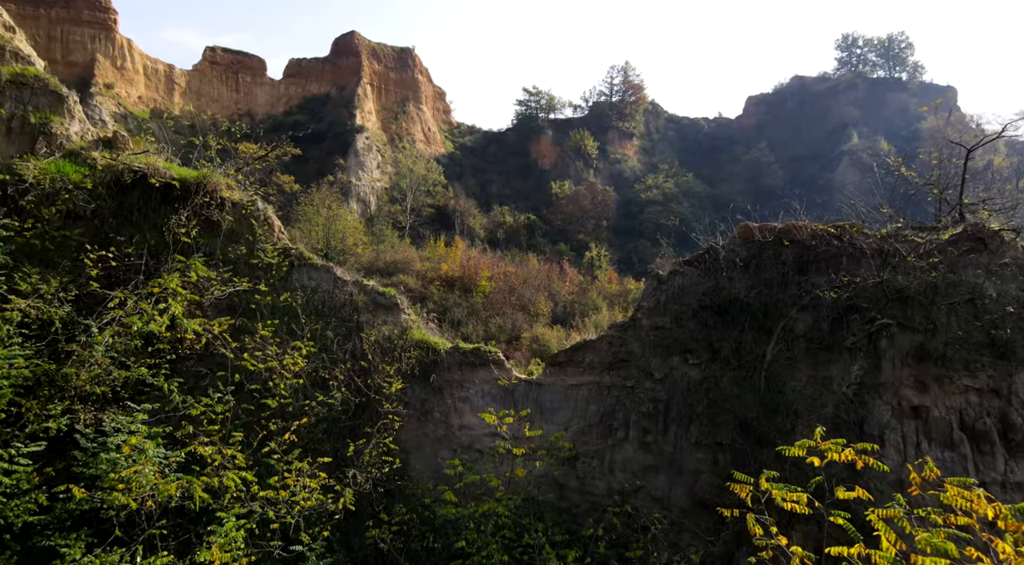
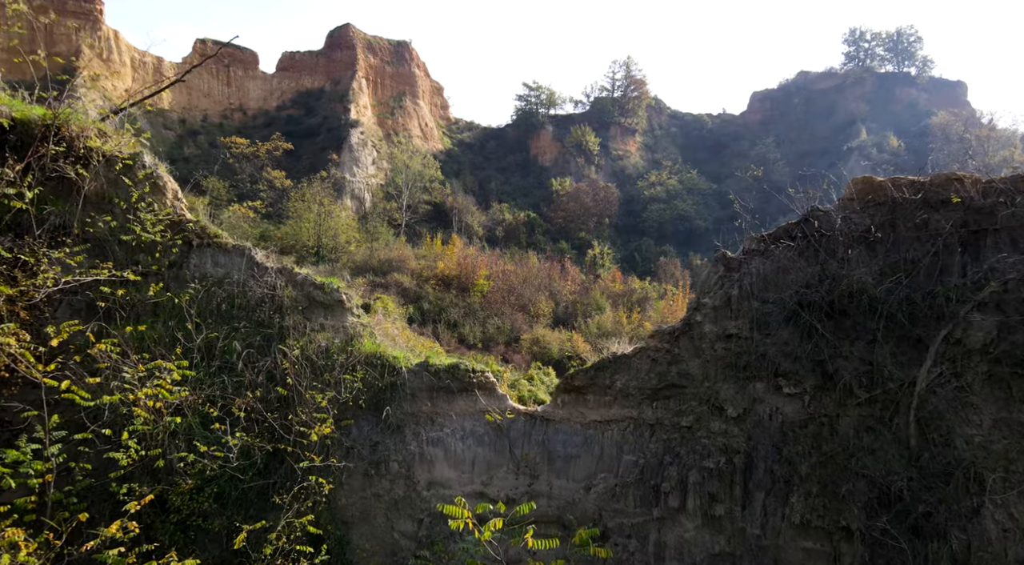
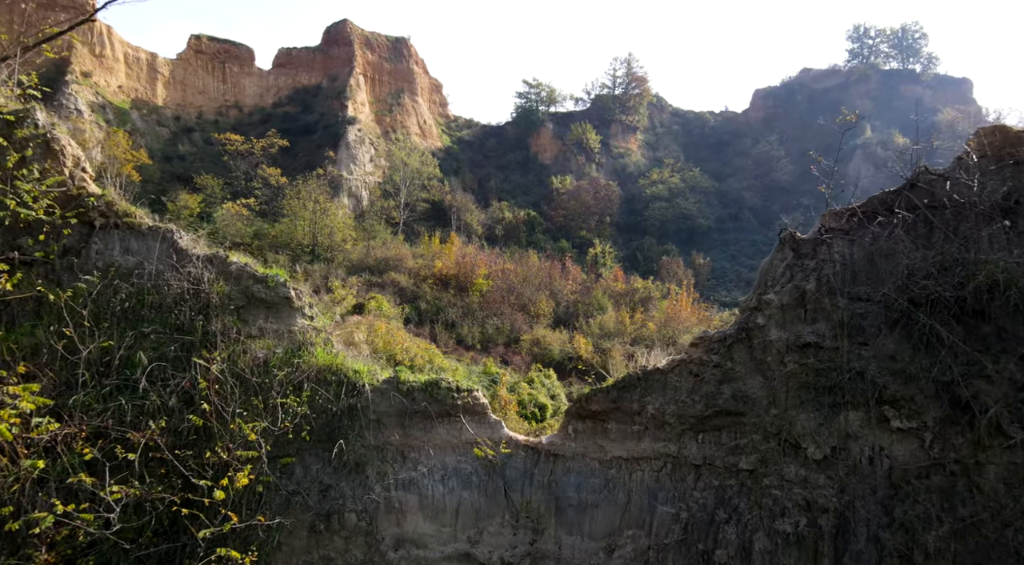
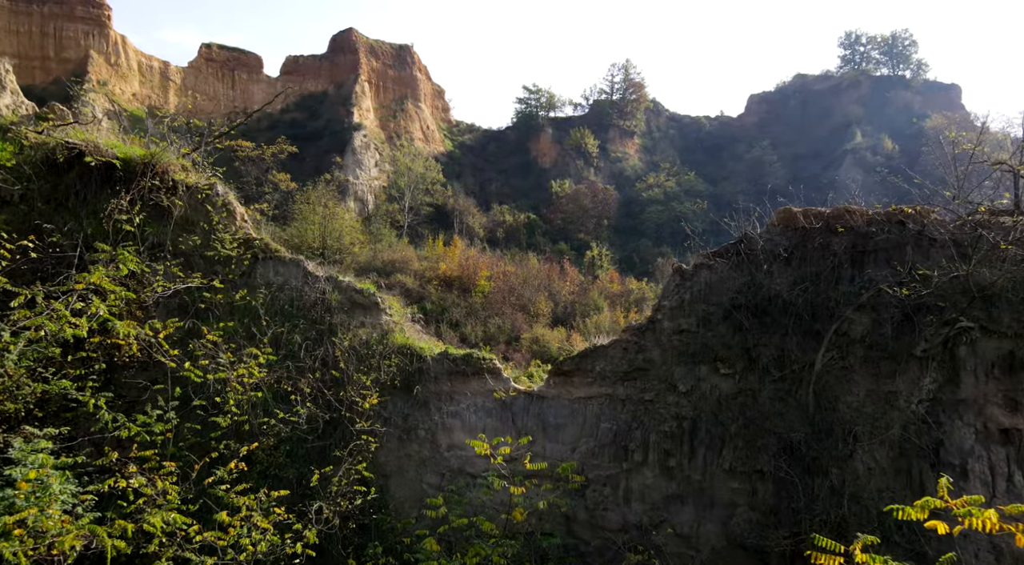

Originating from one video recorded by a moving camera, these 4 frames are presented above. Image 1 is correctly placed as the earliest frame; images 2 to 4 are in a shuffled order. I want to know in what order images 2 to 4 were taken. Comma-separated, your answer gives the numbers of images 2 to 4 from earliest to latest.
4, 2, 3
